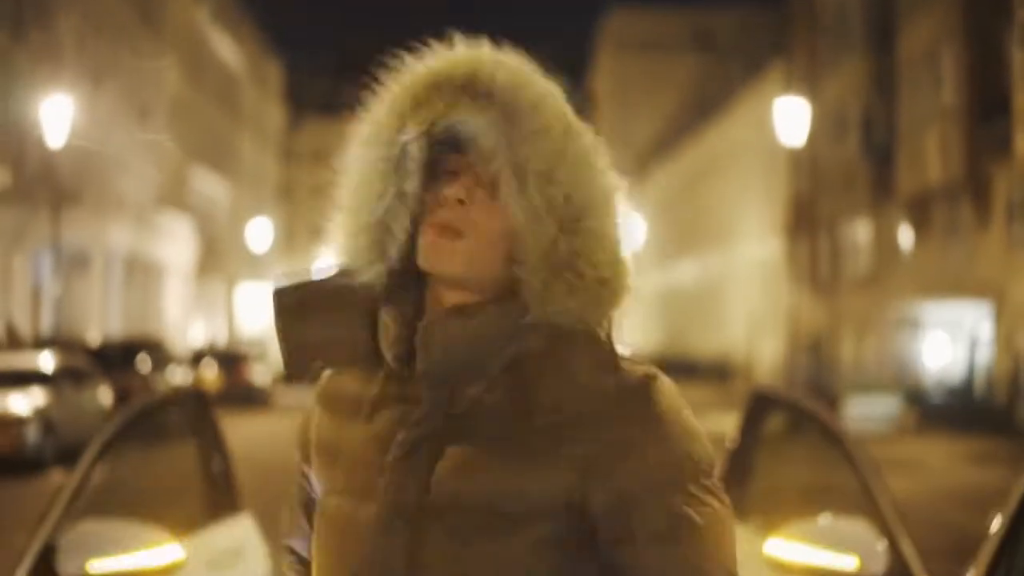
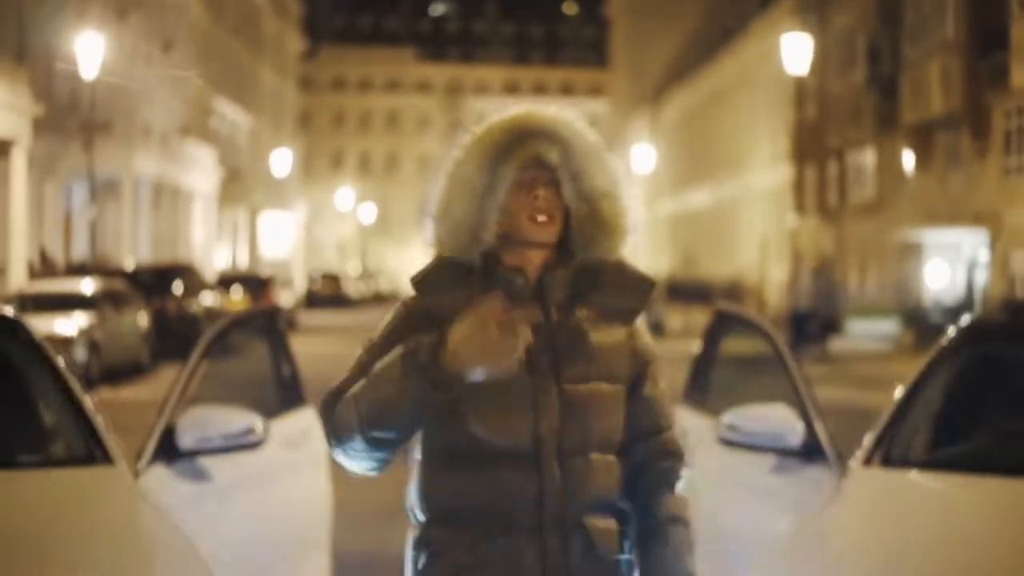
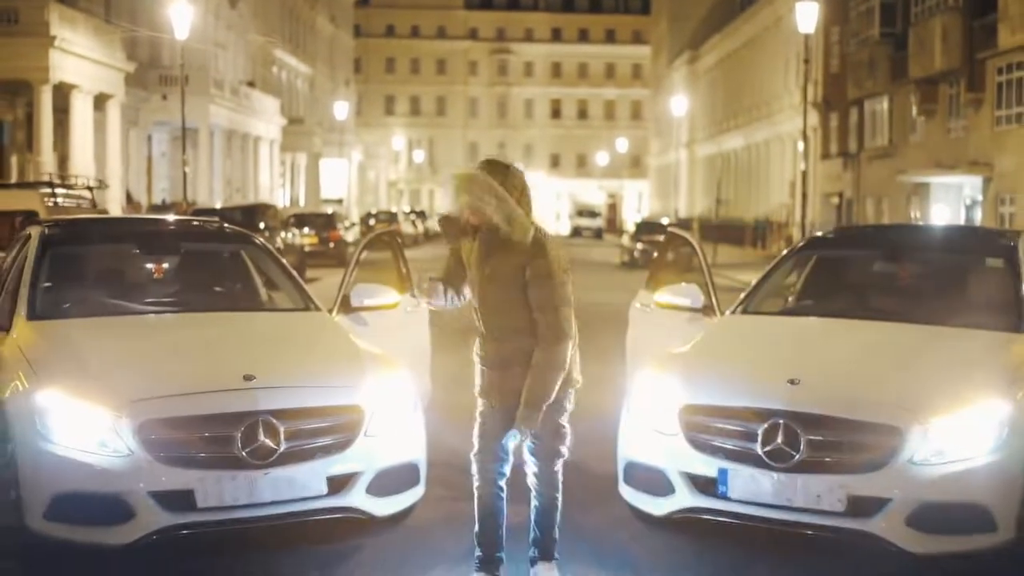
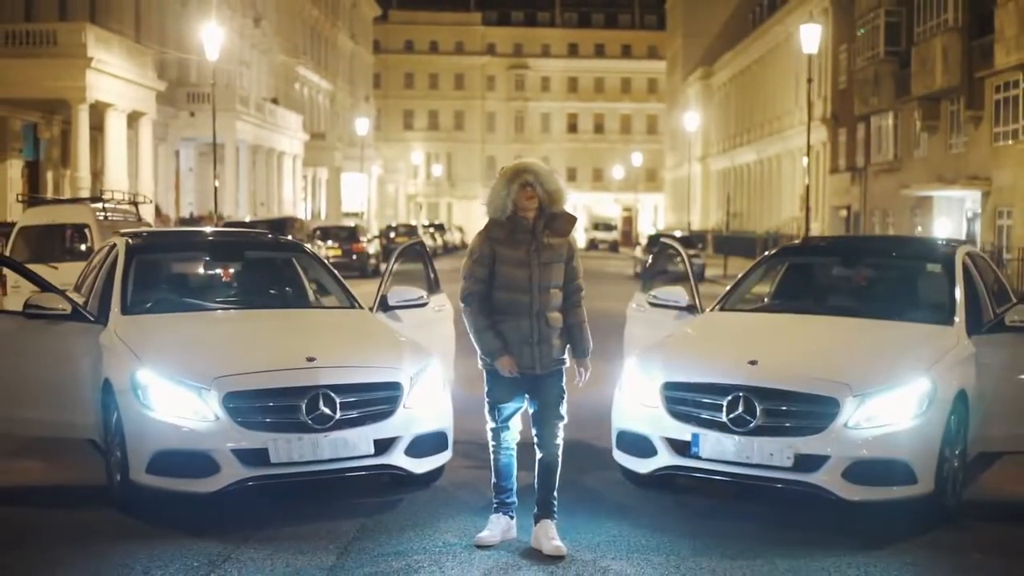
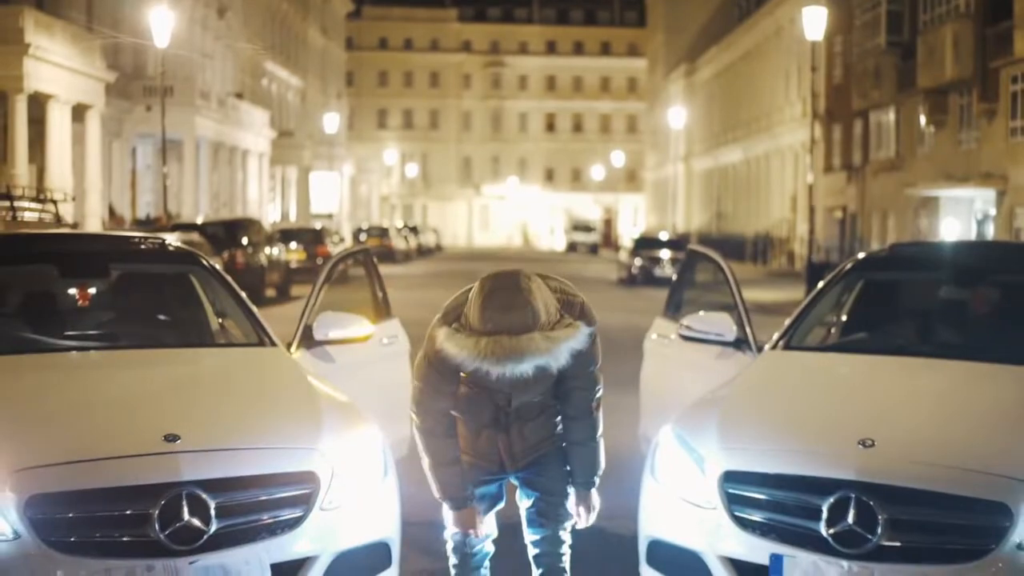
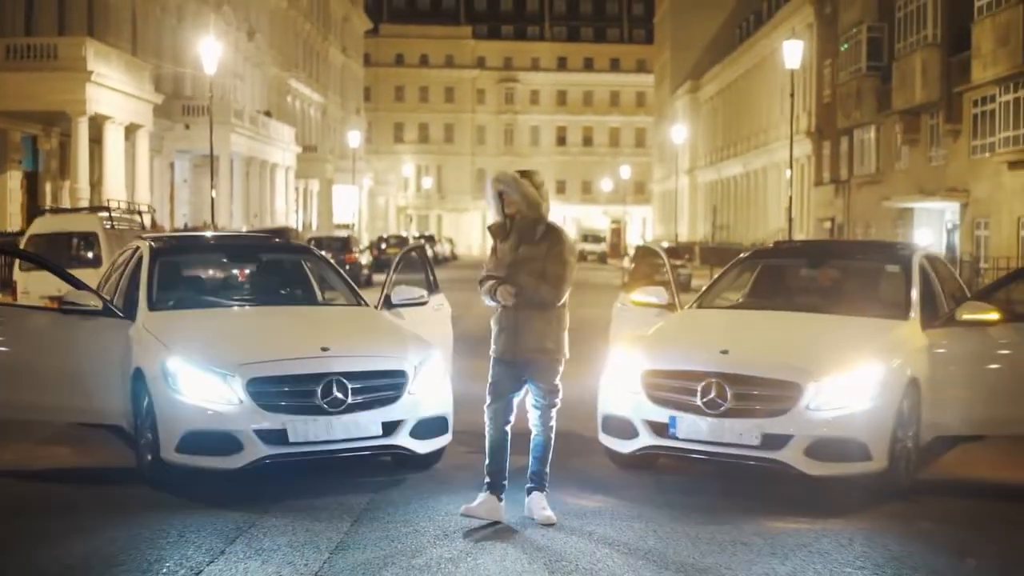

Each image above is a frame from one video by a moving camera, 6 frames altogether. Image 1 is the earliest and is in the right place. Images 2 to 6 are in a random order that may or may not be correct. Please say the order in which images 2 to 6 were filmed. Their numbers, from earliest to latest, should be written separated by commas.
2, 5, 3, 4, 6
